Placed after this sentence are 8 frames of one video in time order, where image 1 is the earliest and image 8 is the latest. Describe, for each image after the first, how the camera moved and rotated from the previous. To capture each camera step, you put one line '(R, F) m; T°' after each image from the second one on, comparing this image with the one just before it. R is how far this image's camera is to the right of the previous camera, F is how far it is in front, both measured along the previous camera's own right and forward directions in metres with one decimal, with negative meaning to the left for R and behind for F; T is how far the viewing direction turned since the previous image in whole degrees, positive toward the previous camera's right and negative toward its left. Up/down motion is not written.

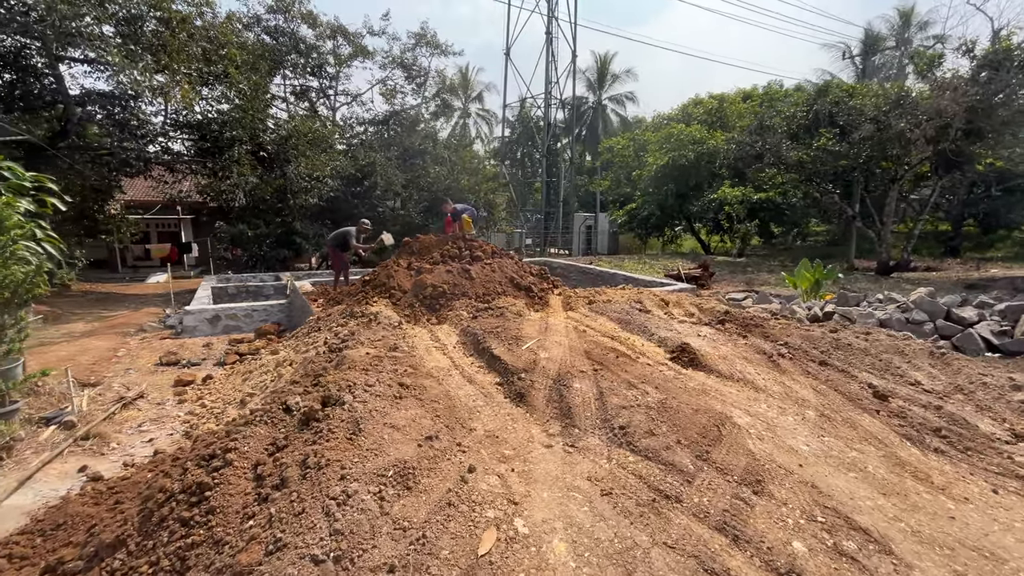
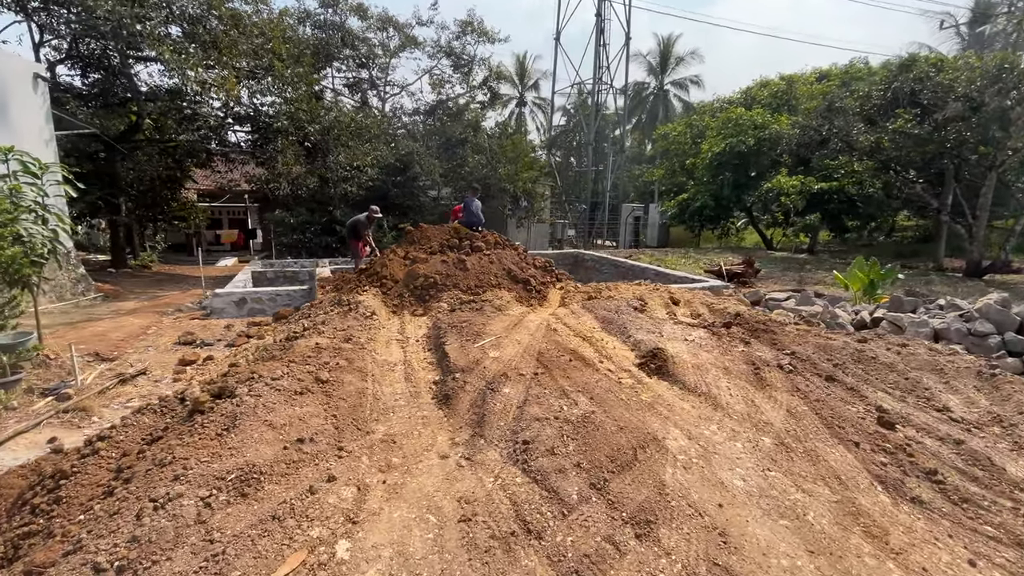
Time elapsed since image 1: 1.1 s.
(+0.9, +0.3) m; -7°
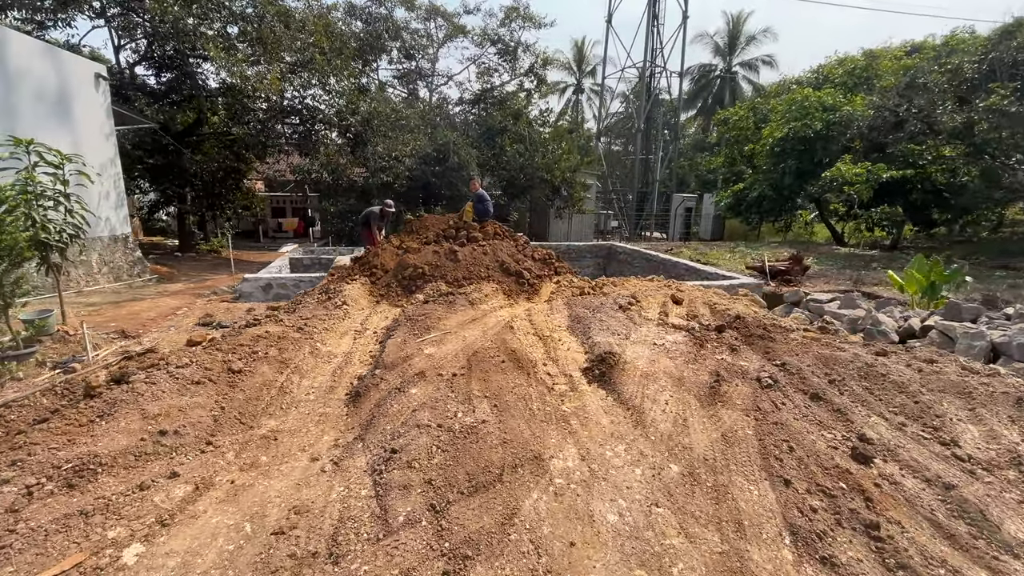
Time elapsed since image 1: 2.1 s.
(+0.9, +0.3) m; -8°
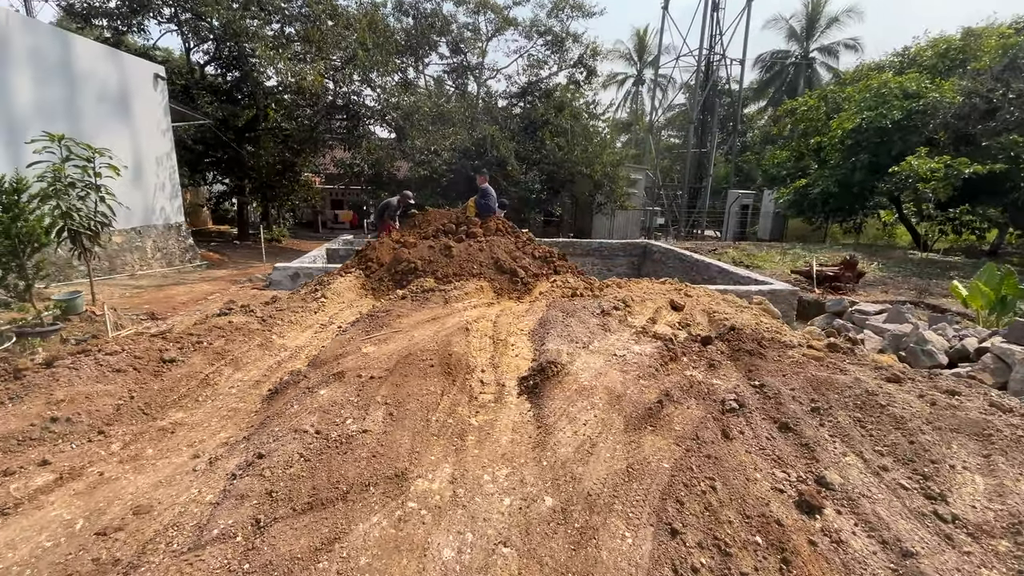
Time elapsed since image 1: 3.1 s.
(+0.8, +0.3) m; -7°
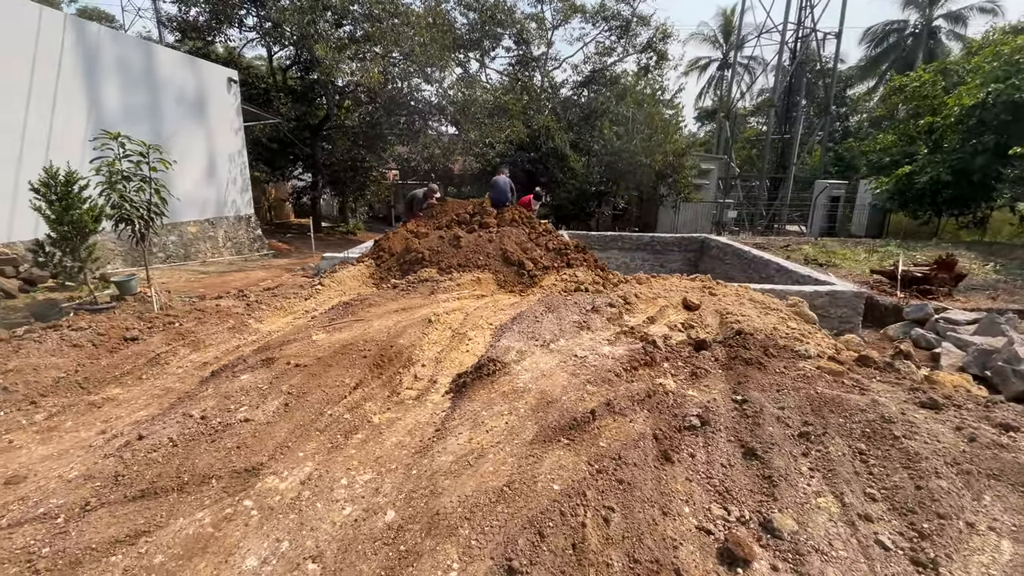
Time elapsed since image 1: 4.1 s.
(+0.9, +0.3) m; -10°
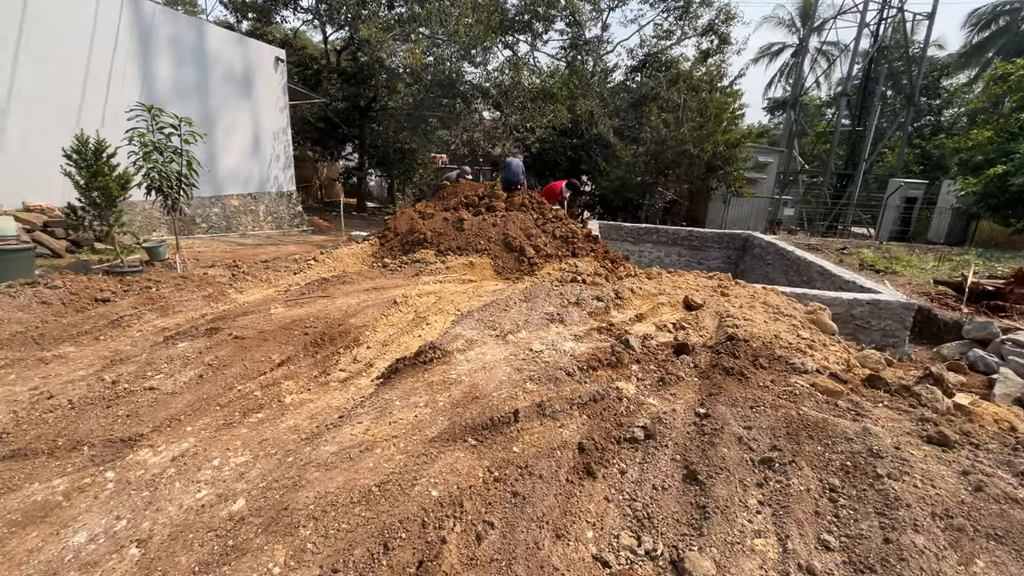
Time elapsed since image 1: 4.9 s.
(+0.6, +0.3) m; -6°
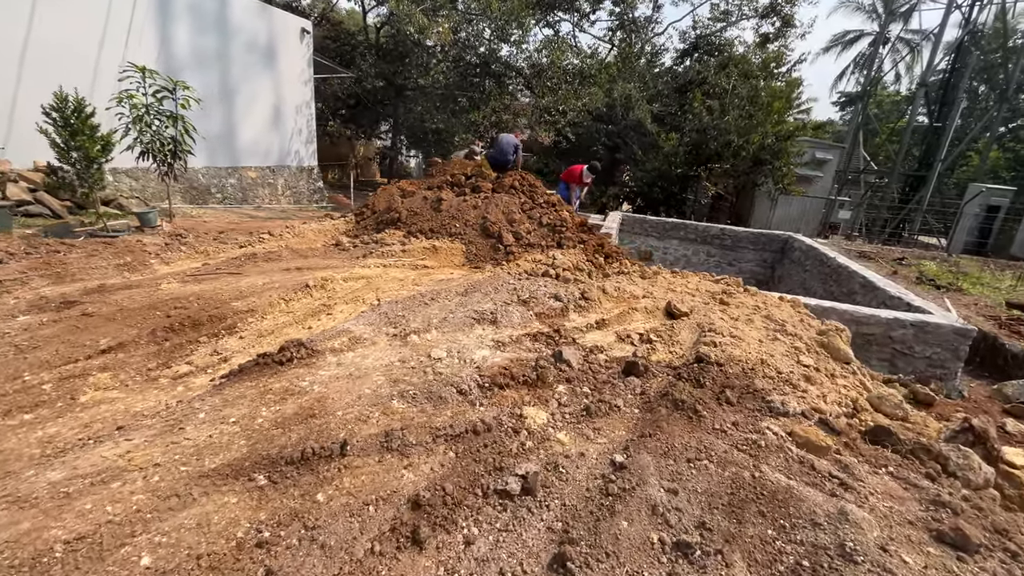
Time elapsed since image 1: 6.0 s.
(+0.7, +0.6) m; -5°
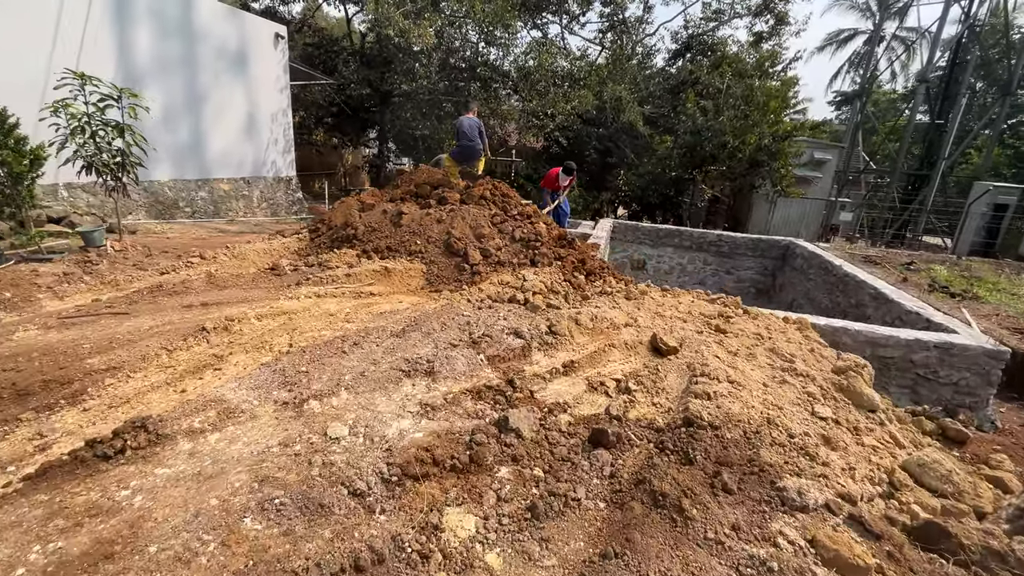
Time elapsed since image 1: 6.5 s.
(+0.3, +0.6) m; 0°
